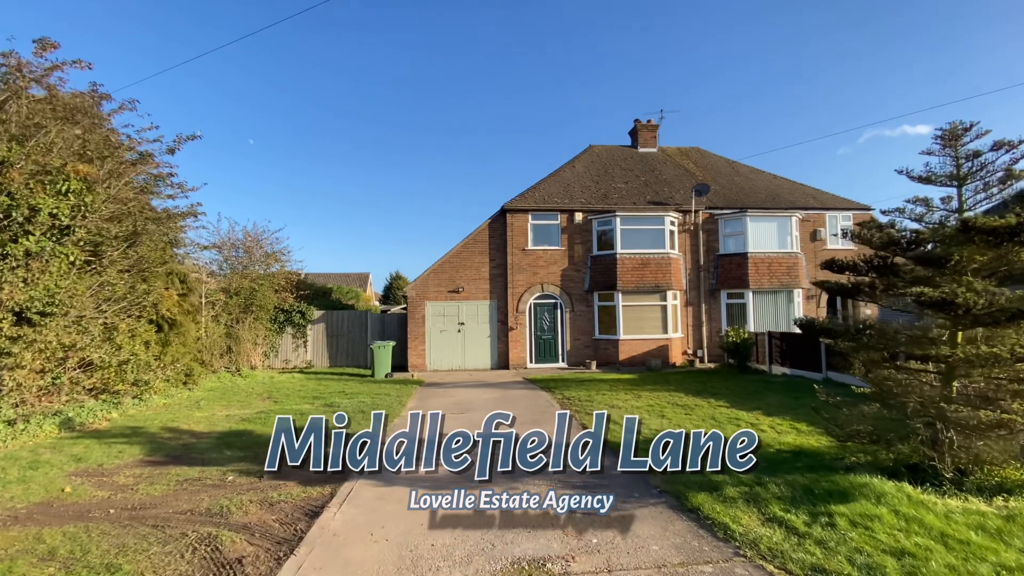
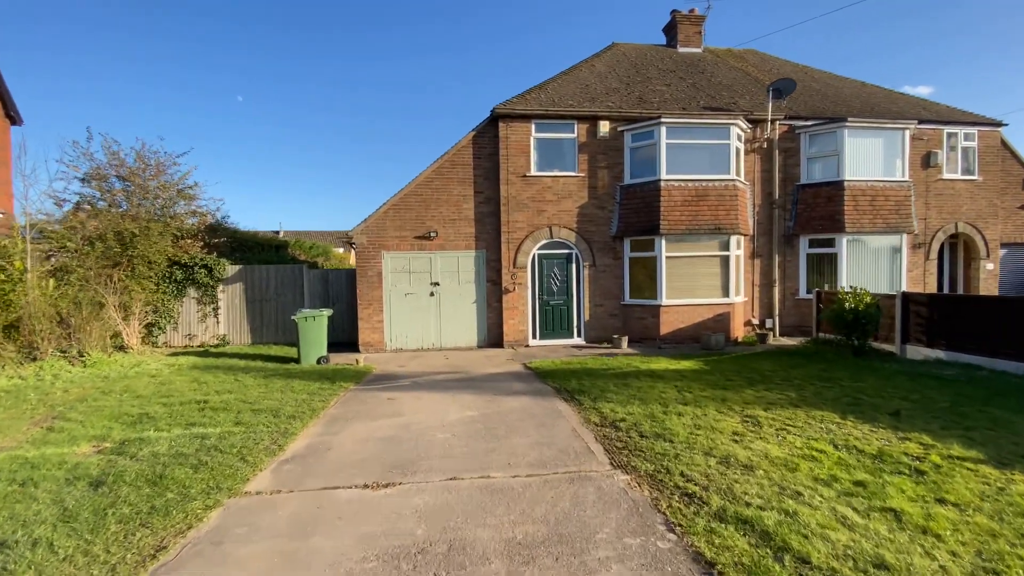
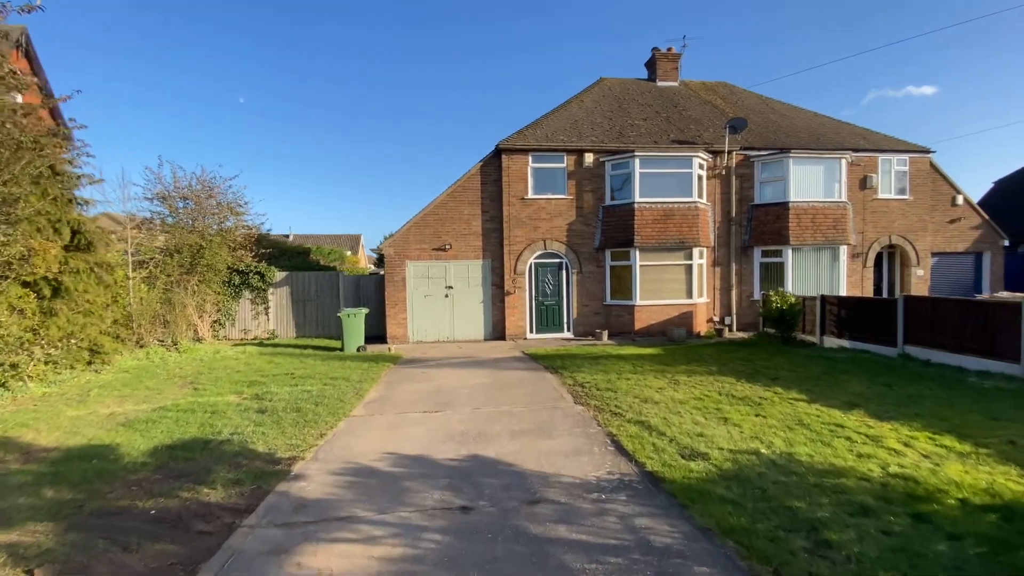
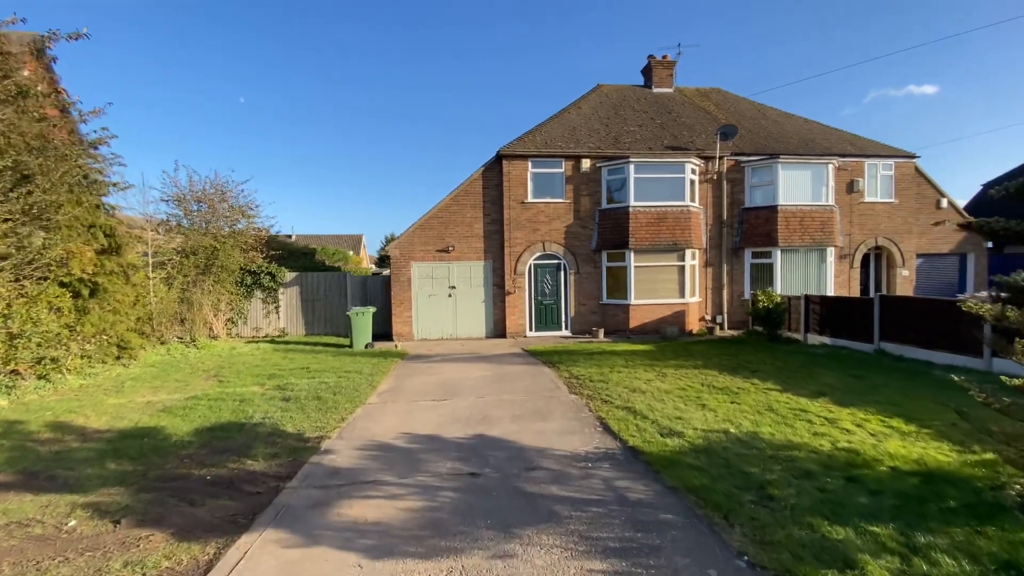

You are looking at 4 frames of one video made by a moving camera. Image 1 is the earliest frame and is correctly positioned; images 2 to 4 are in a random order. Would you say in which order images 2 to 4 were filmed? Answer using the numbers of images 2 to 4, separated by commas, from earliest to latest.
4, 3, 2
